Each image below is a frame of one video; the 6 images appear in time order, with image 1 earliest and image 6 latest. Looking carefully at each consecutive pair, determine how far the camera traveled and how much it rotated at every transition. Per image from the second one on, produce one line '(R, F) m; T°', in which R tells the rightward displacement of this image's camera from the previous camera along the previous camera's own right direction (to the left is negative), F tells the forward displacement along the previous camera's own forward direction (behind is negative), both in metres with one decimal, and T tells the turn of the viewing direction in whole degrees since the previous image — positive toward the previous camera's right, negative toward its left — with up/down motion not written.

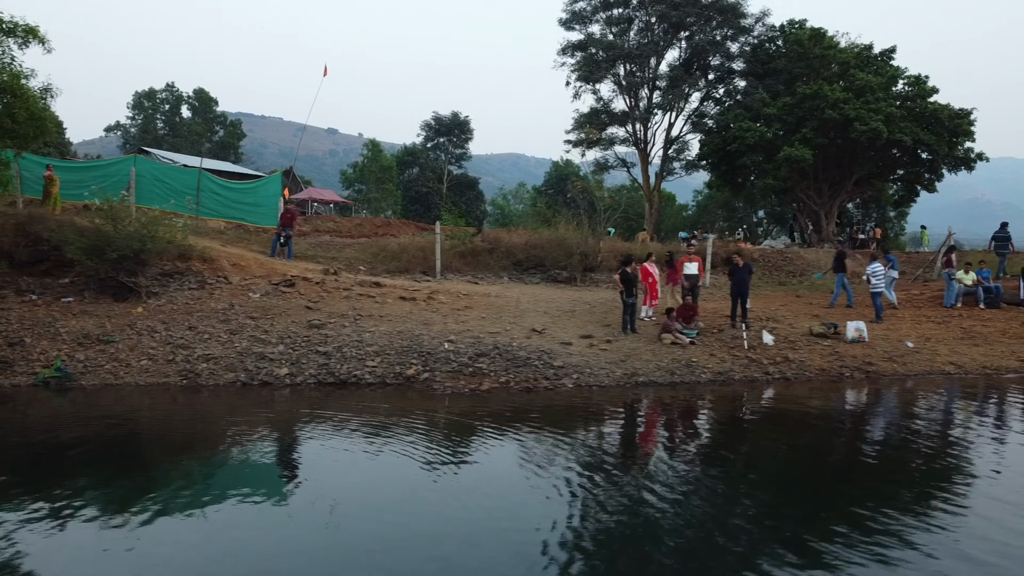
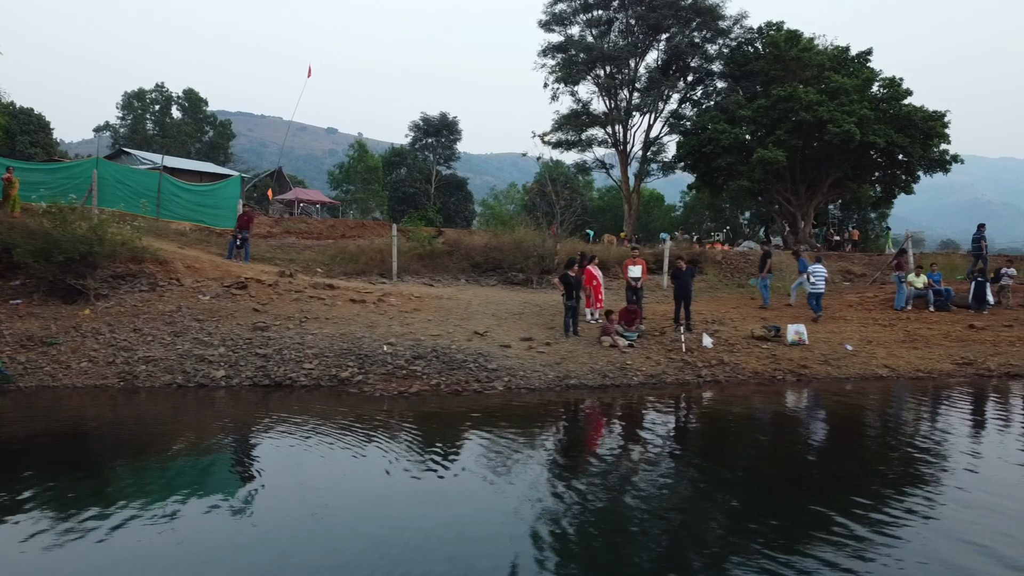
(+0.8, -0.1) m; 0°
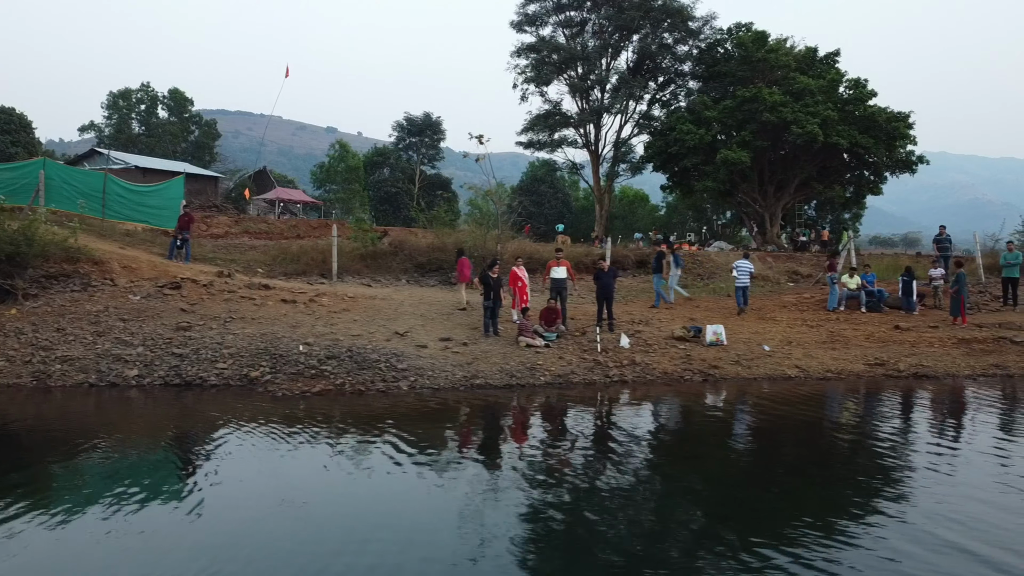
(+1.1, -0.1) m; 0°
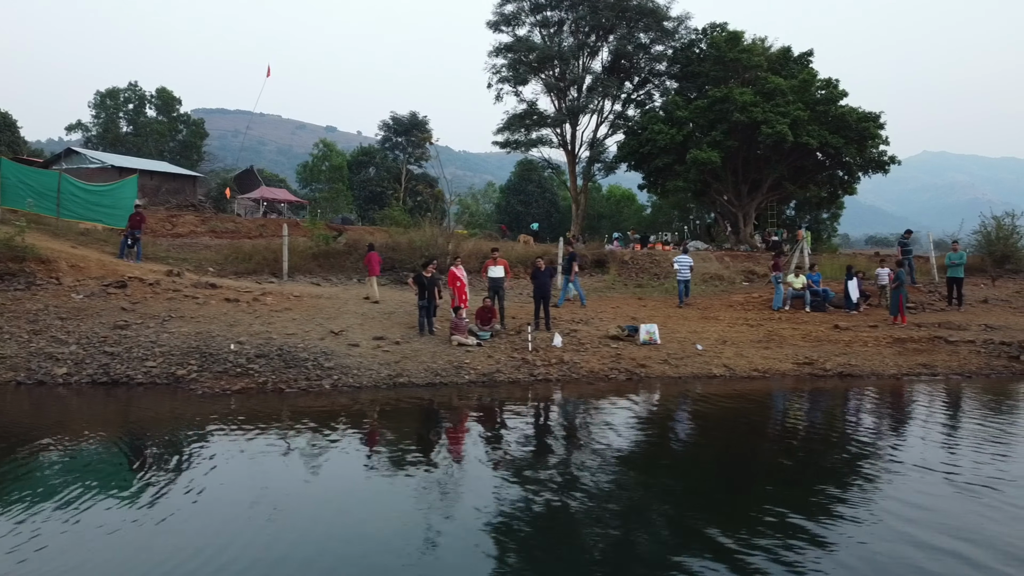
(+0.9, -0.1) m; 0°
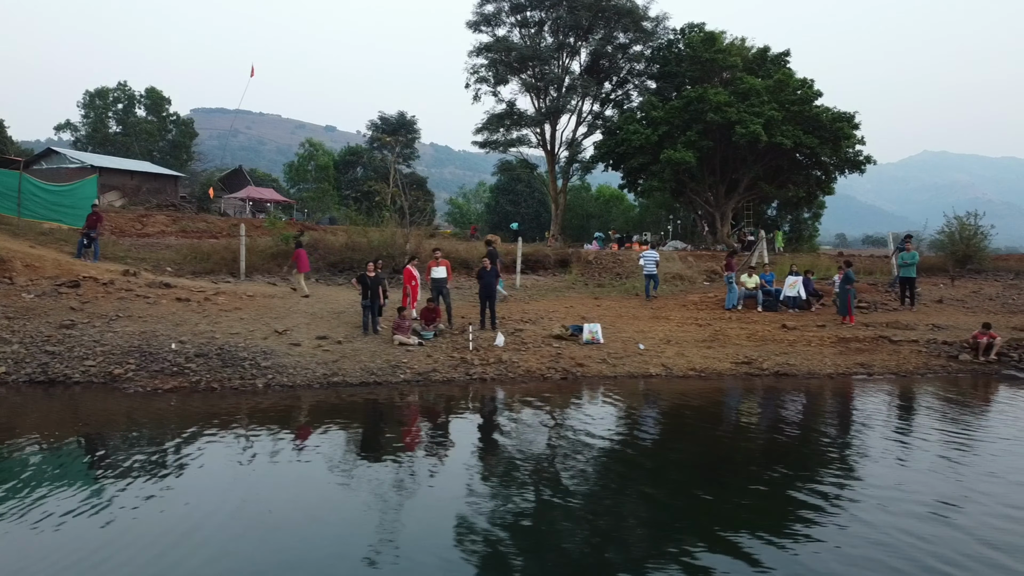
(+0.8, -0.1) m; 0°
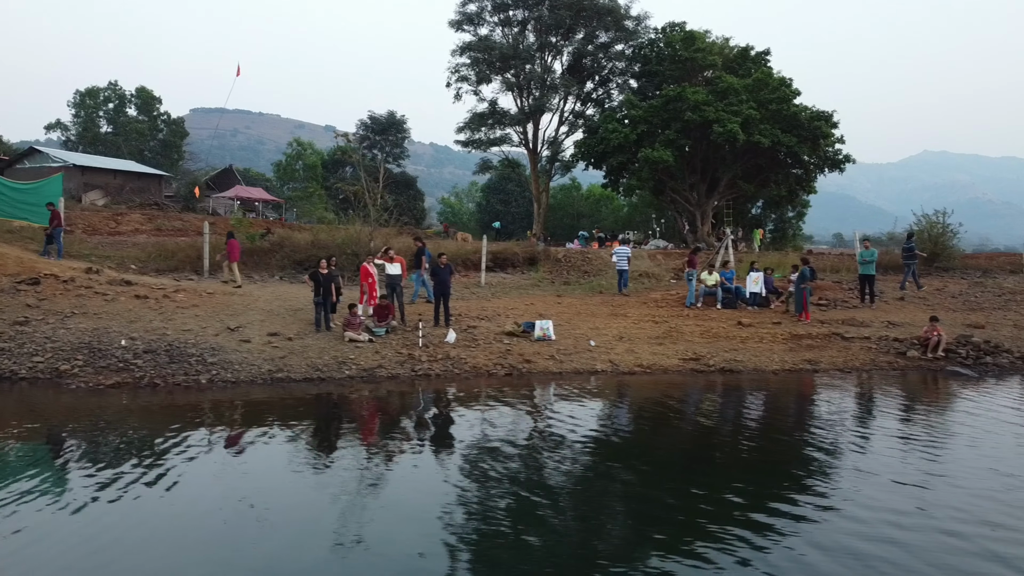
(+0.7, -0.1) m; 0°
